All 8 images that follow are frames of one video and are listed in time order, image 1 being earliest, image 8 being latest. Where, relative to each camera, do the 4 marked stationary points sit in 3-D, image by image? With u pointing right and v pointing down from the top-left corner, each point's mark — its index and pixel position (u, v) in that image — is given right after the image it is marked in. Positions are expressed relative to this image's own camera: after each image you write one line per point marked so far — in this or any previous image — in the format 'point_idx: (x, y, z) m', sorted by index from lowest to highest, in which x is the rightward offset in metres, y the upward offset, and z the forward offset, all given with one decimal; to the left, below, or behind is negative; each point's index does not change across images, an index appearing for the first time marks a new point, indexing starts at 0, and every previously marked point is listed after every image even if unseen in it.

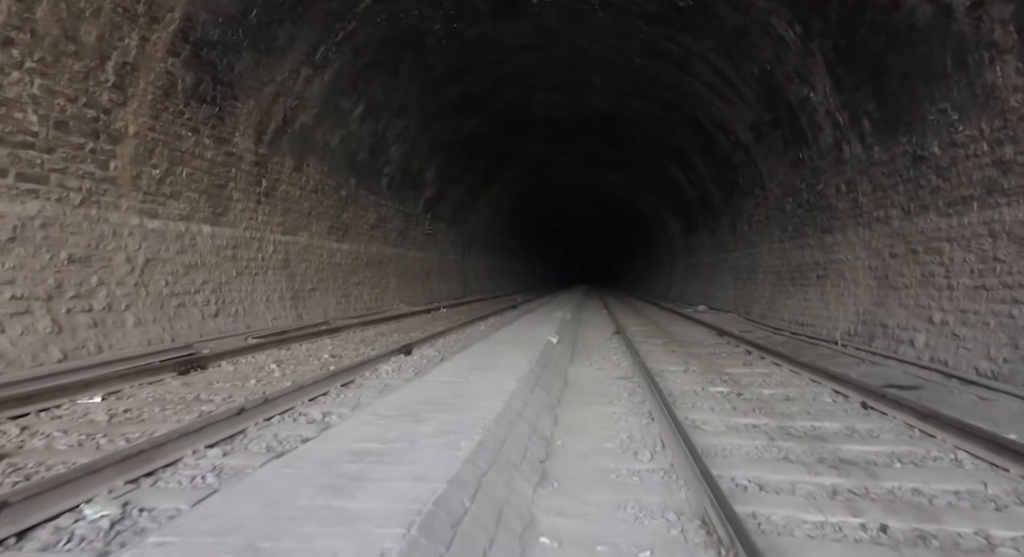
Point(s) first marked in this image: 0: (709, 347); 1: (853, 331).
0: (+3.4, -1.2, +8.7) m
1: (+5.2, -0.8, +7.8) m
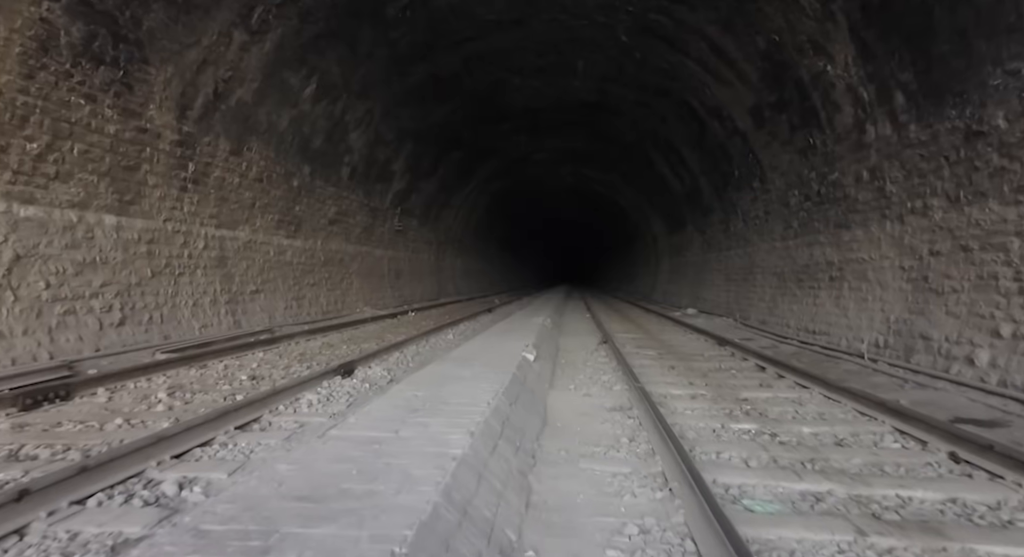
0: (+3.0, -1.2, +7.5) m
1: (+4.9, -0.8, +6.6) m
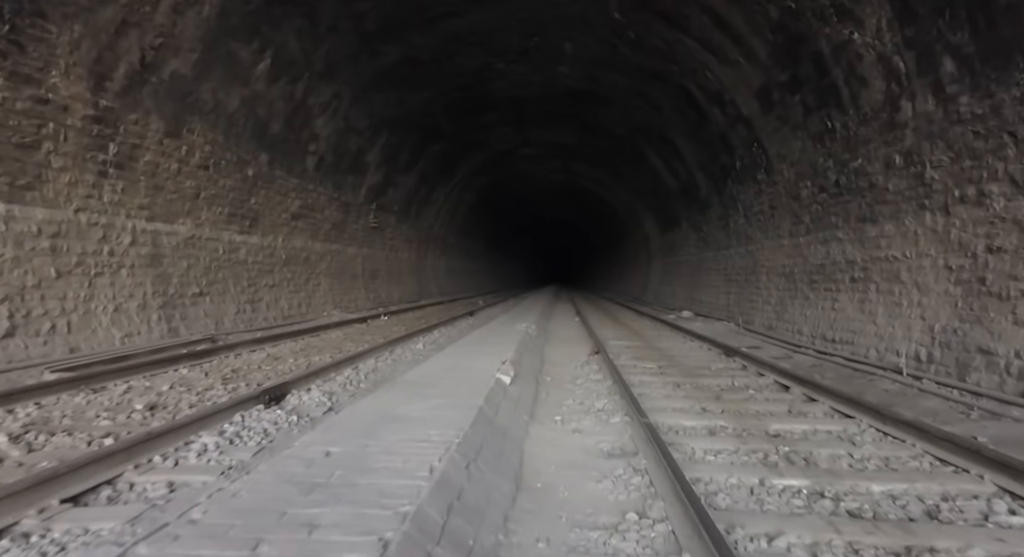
0: (+2.7, -1.2, +6.4) m
1: (+4.6, -0.9, +5.6) m
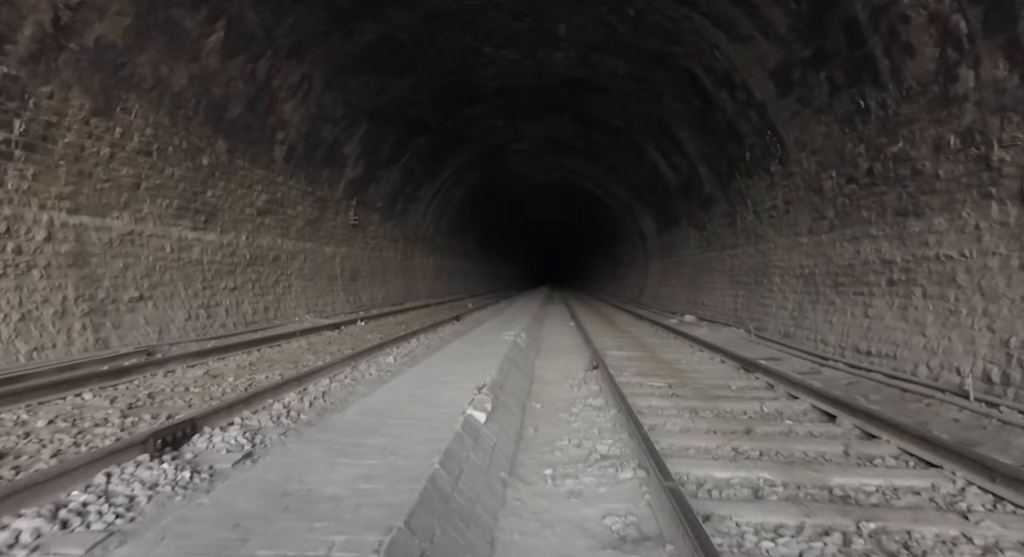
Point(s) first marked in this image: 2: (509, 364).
0: (+2.5, -1.3, +5.4) m
1: (+4.4, -0.9, +4.6) m
2: (0.0, -1.0, +5.8) m
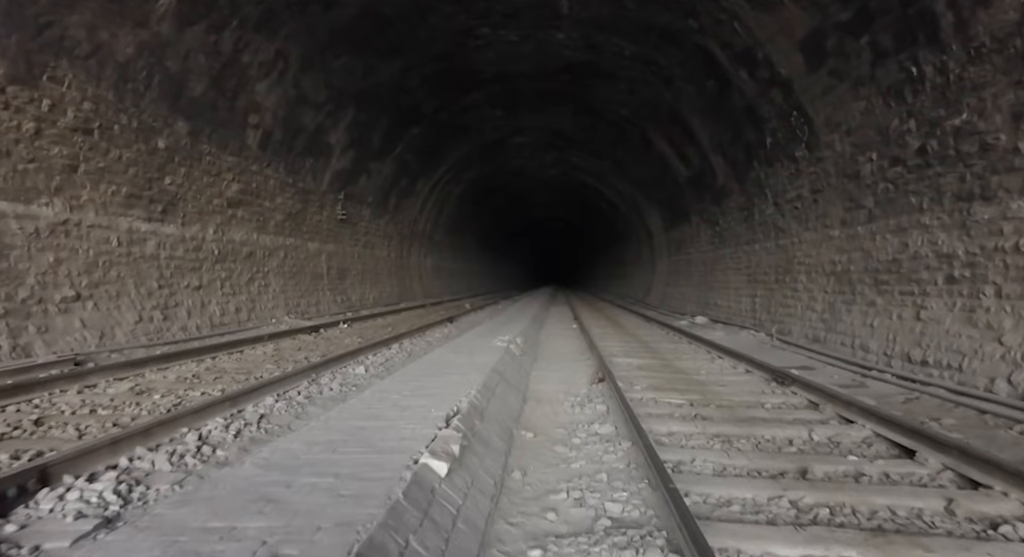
0: (+2.4, -1.2, +4.3) m
1: (+4.3, -0.8, +3.6) m
2: (-0.1, -0.9, +4.8) m
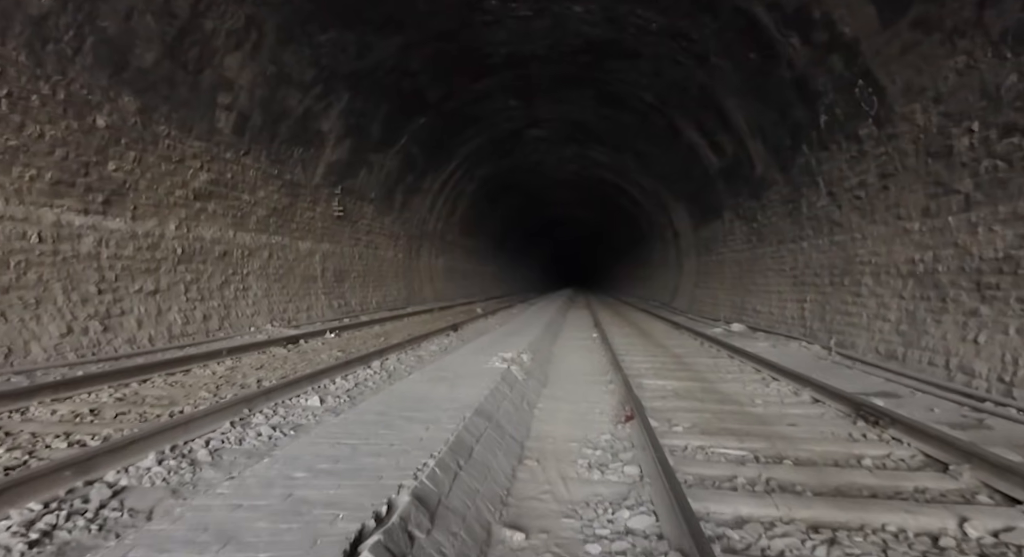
0: (+2.3, -1.2, +2.9) m
1: (+4.2, -0.9, +2.0) m
2: (-0.2, -0.9, +3.4) m
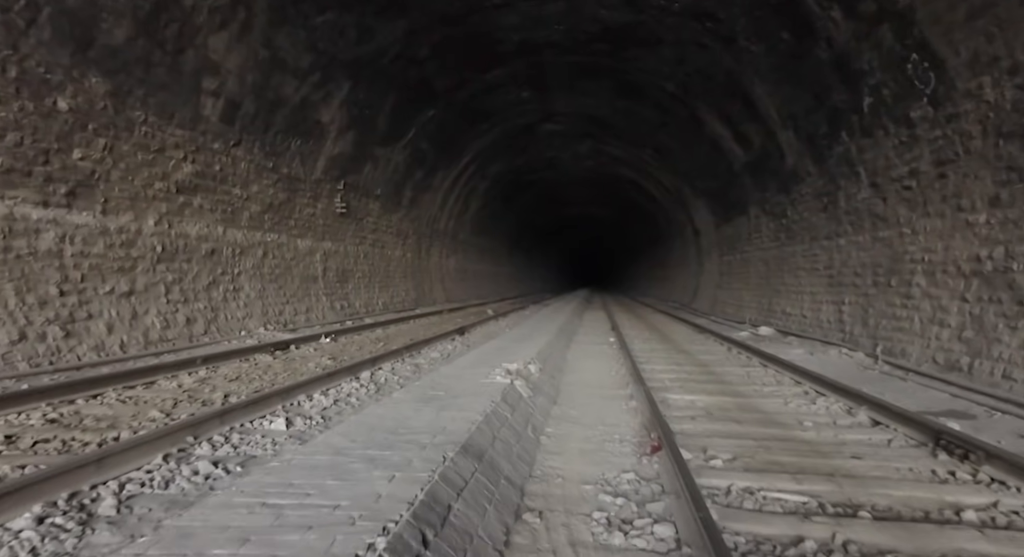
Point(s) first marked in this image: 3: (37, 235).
0: (+2.3, -1.2, +2.1) m
1: (+4.1, -0.9, +1.2) m
2: (-0.2, -0.9, +2.7) m
3: (-5.3, +0.5, +5.8) m
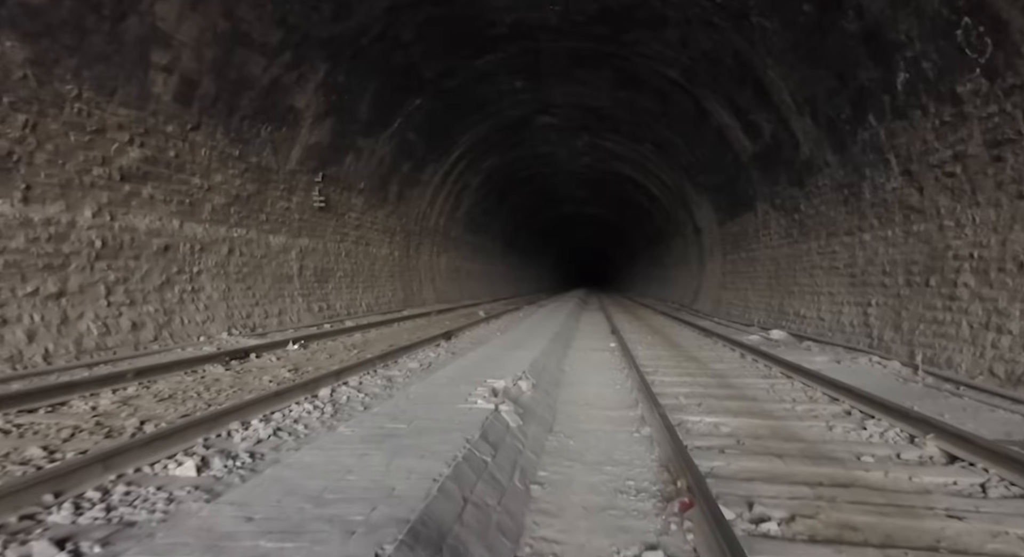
0: (+2.2, -1.2, +1.2) m
1: (+4.1, -0.9, +0.3) m
2: (-0.3, -0.9, +1.8) m
3: (-5.4, +0.5, +4.8) m
